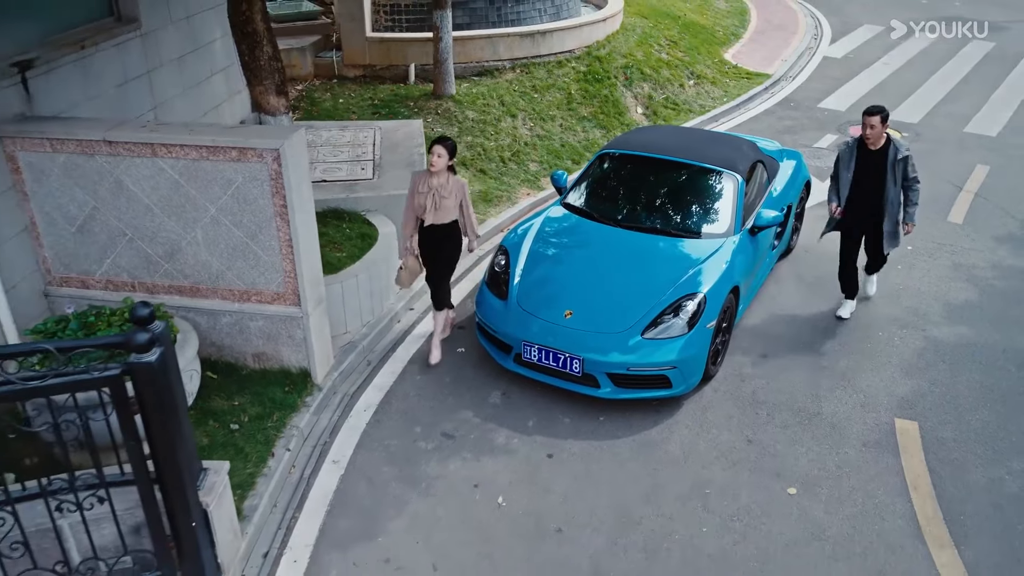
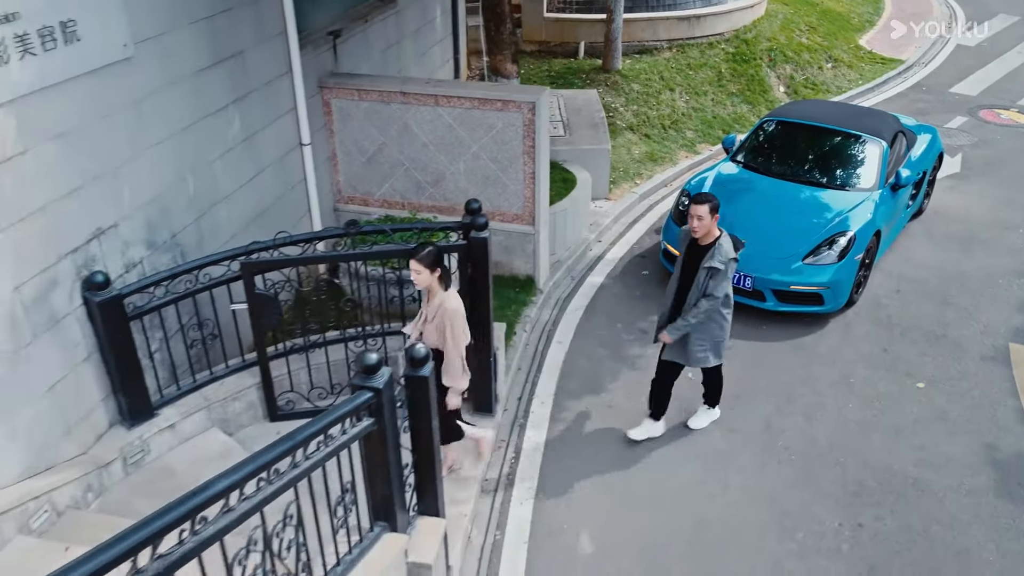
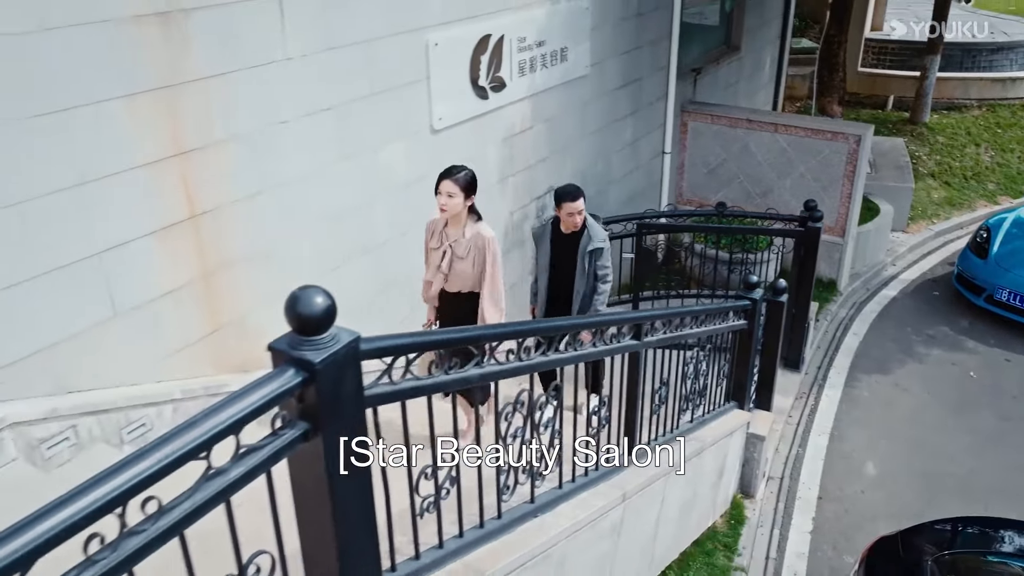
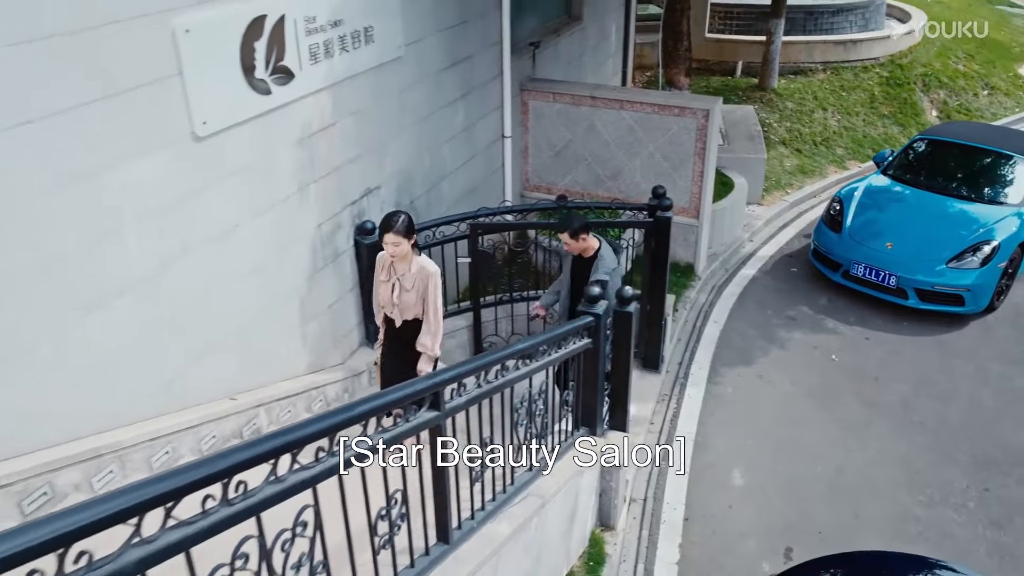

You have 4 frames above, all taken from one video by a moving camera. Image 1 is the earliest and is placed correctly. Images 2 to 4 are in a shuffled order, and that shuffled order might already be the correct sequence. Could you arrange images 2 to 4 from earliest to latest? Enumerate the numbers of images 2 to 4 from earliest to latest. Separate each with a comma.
2, 4, 3
